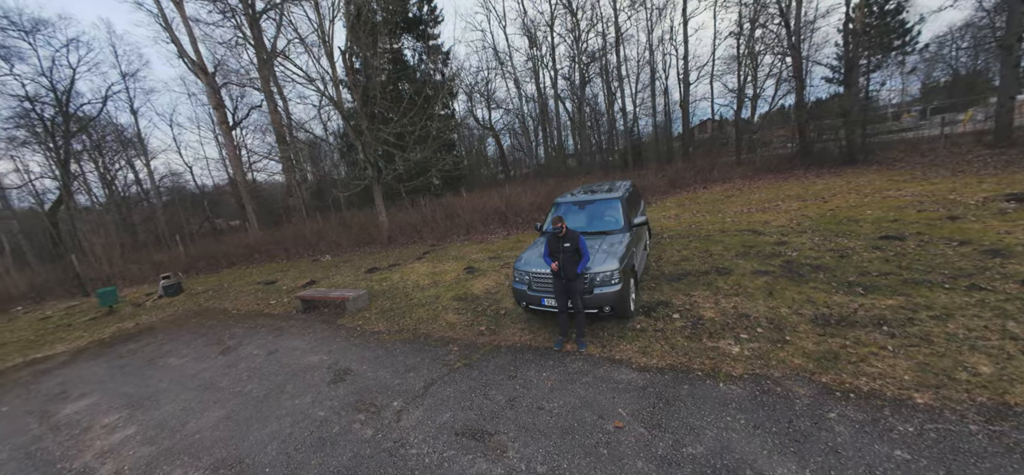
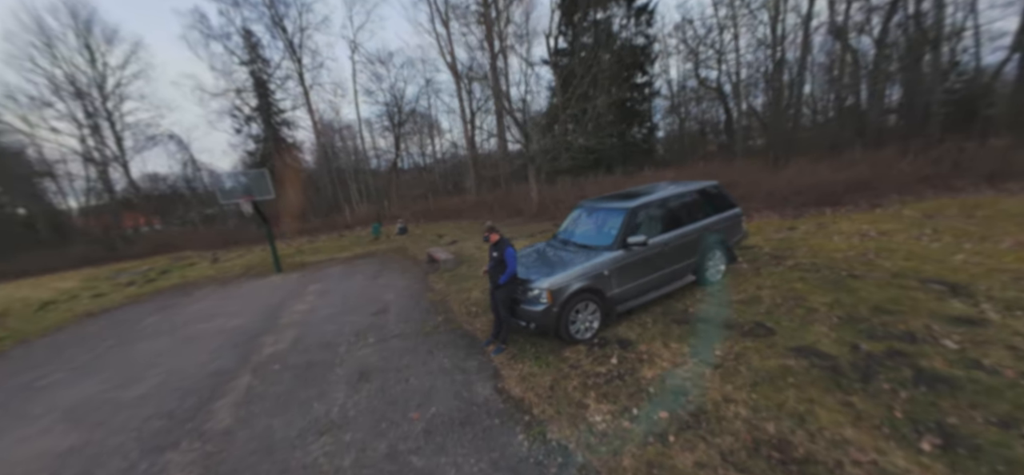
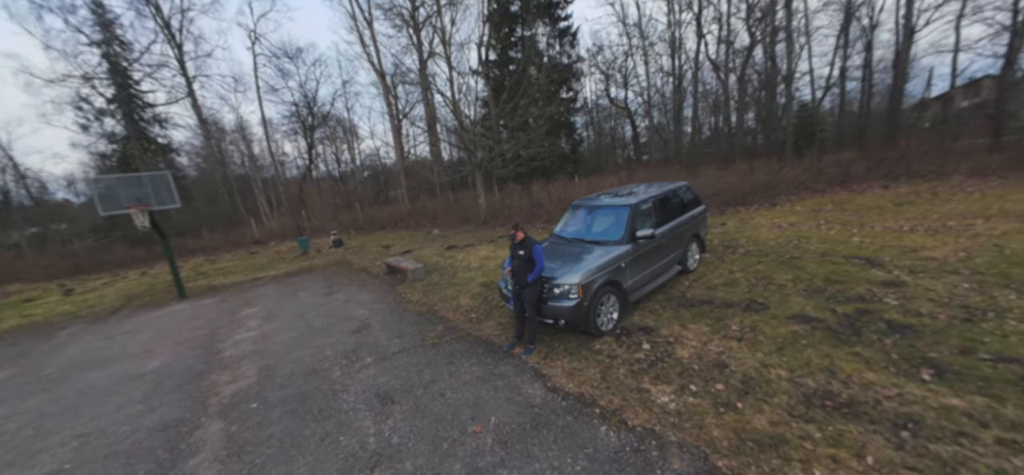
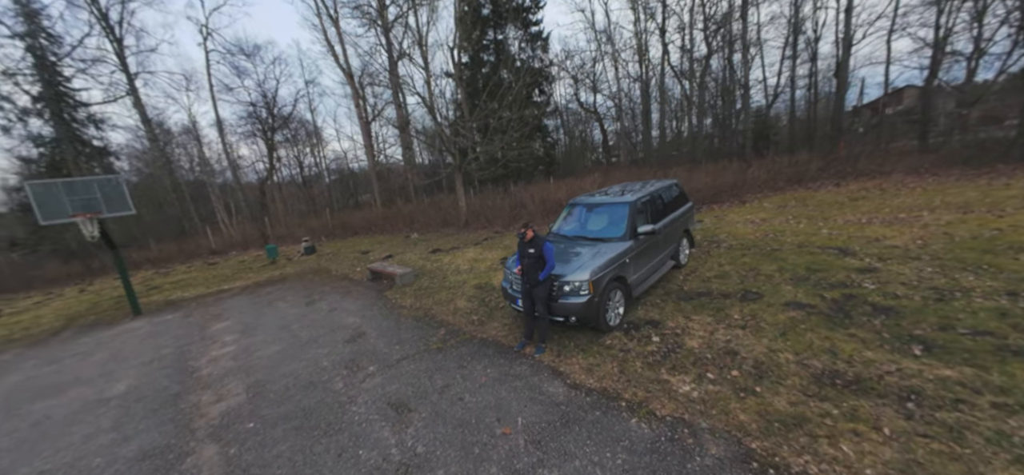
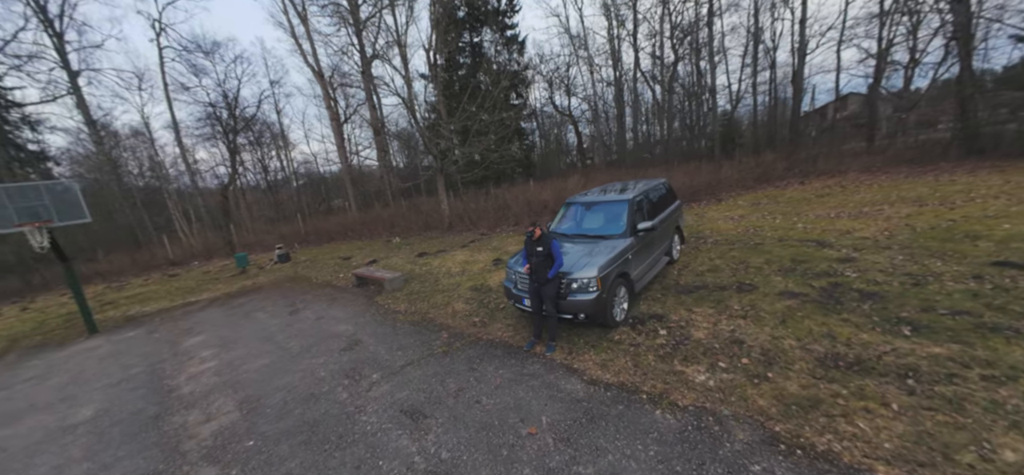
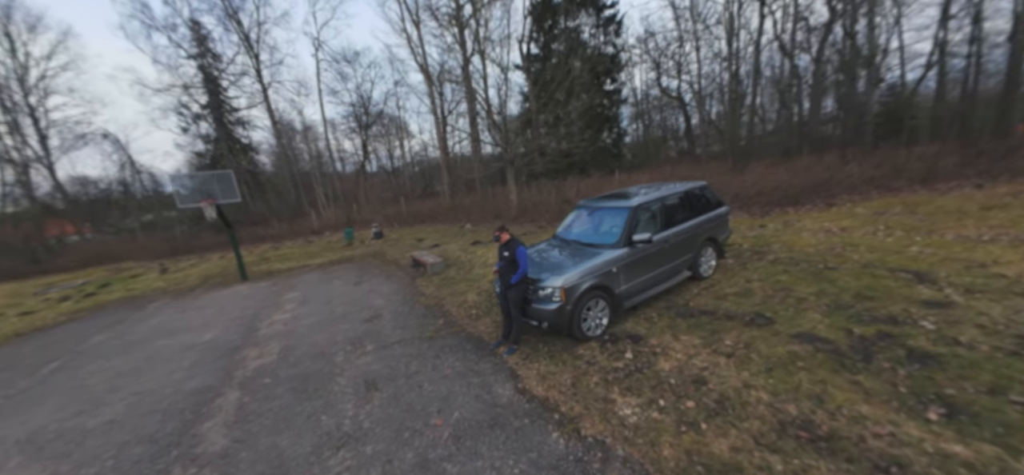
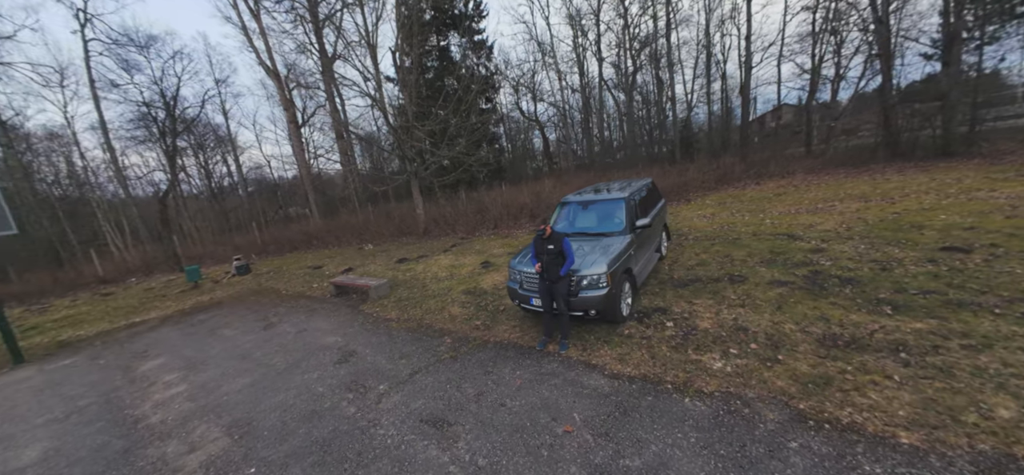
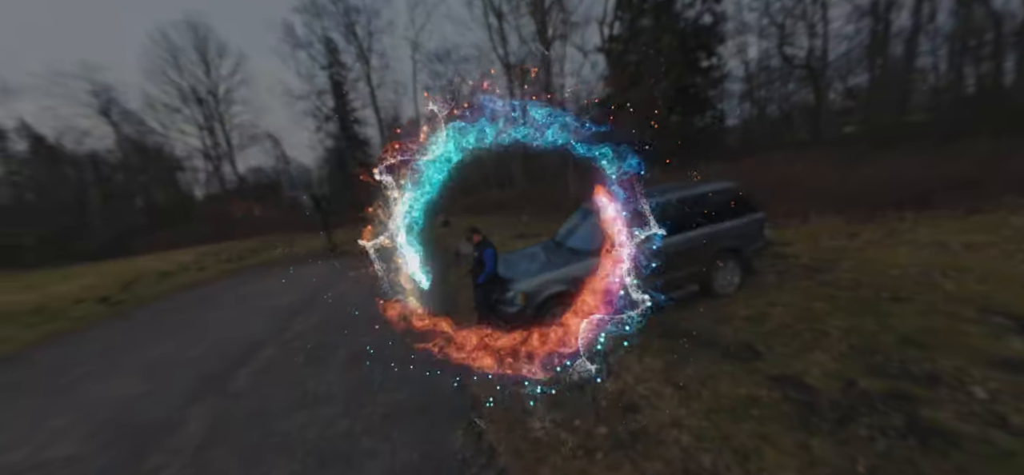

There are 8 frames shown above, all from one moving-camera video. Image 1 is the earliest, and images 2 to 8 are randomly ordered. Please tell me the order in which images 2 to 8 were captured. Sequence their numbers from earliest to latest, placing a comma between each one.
7, 5, 4, 3, 6, 2, 8
